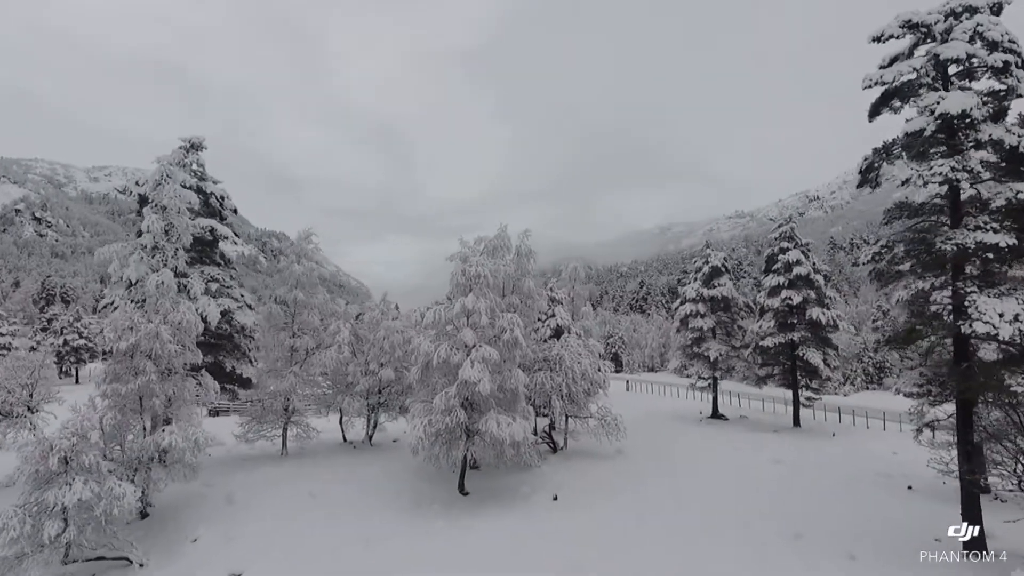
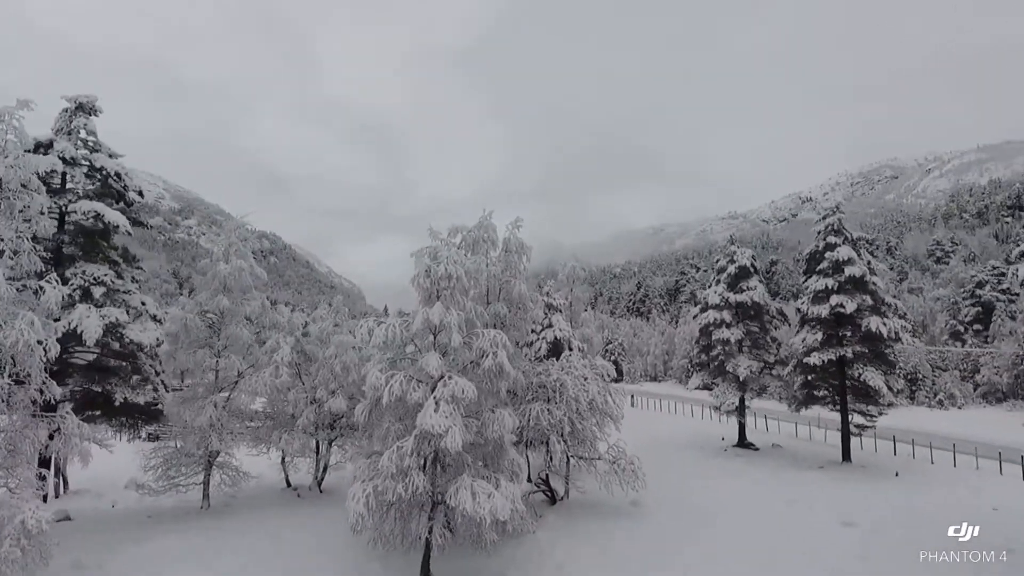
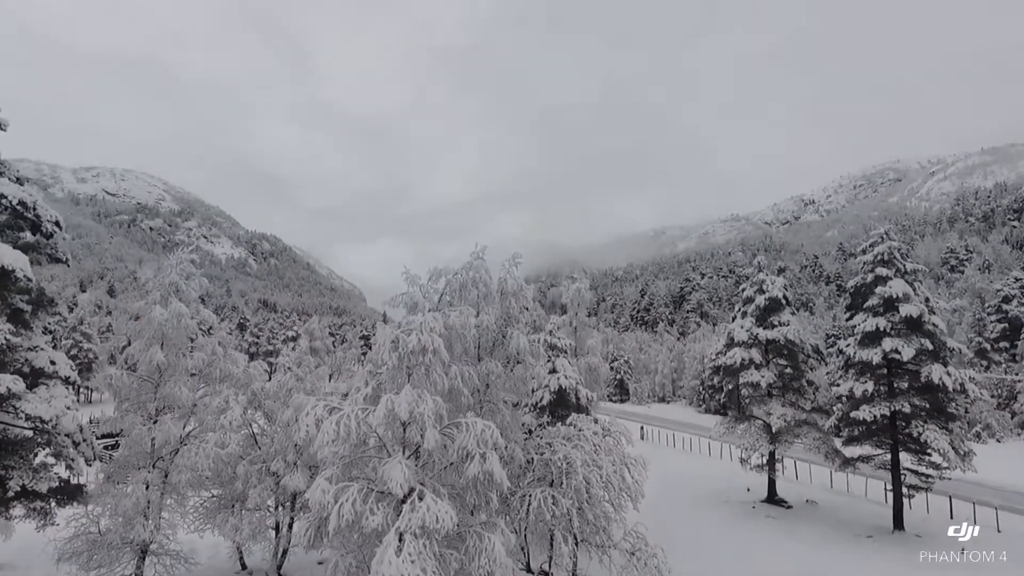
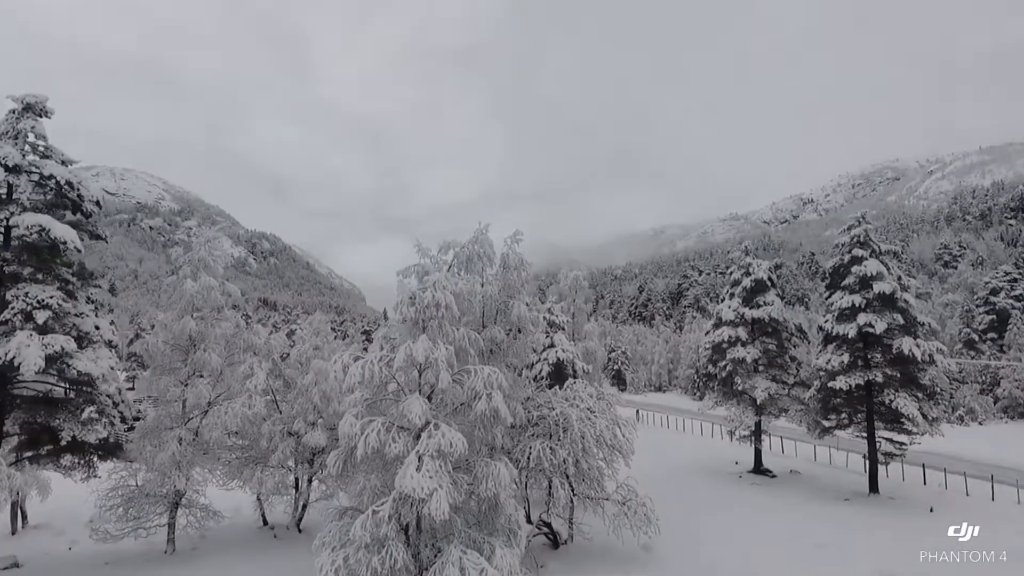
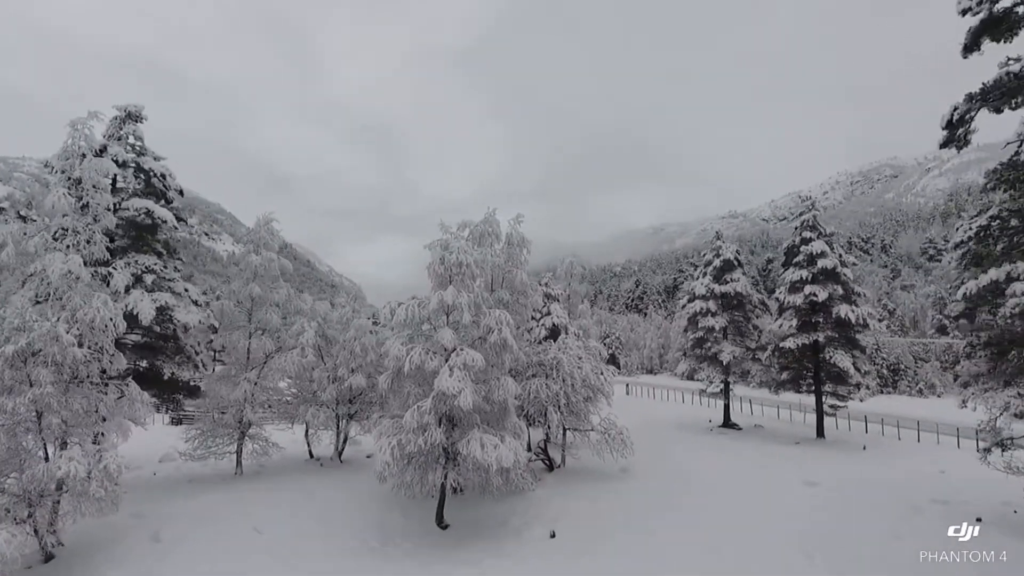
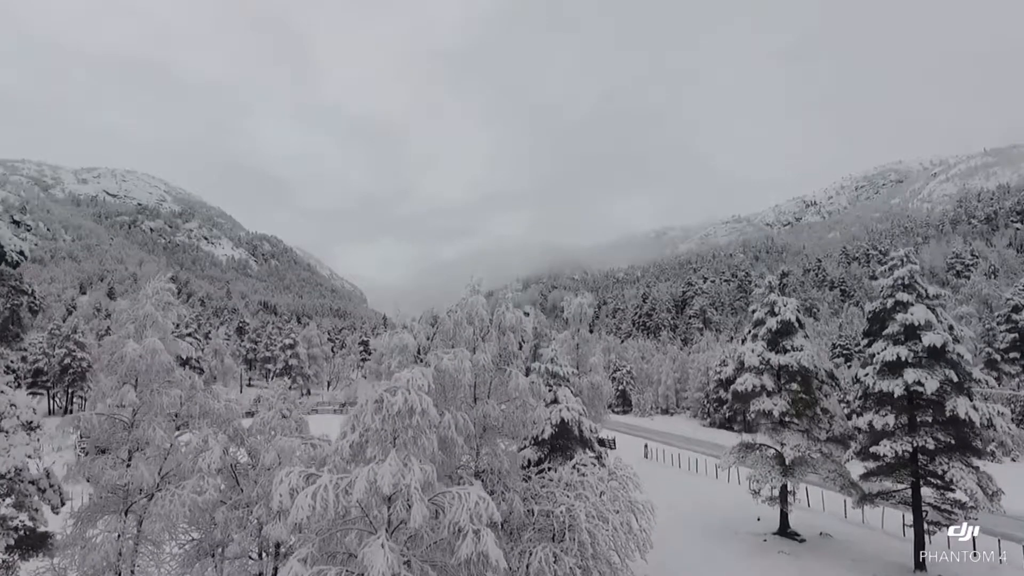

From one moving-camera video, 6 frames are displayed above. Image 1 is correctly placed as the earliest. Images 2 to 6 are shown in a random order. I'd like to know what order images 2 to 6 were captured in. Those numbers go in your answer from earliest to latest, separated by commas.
5, 2, 4, 3, 6
